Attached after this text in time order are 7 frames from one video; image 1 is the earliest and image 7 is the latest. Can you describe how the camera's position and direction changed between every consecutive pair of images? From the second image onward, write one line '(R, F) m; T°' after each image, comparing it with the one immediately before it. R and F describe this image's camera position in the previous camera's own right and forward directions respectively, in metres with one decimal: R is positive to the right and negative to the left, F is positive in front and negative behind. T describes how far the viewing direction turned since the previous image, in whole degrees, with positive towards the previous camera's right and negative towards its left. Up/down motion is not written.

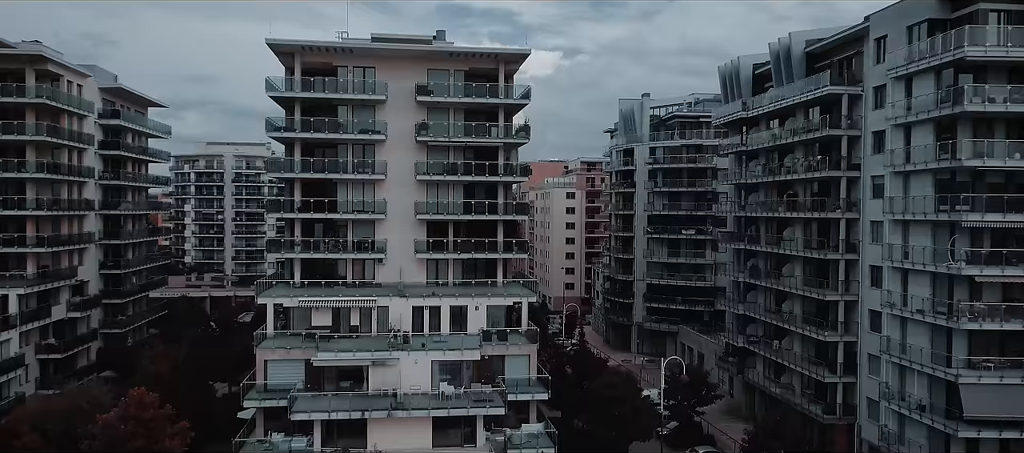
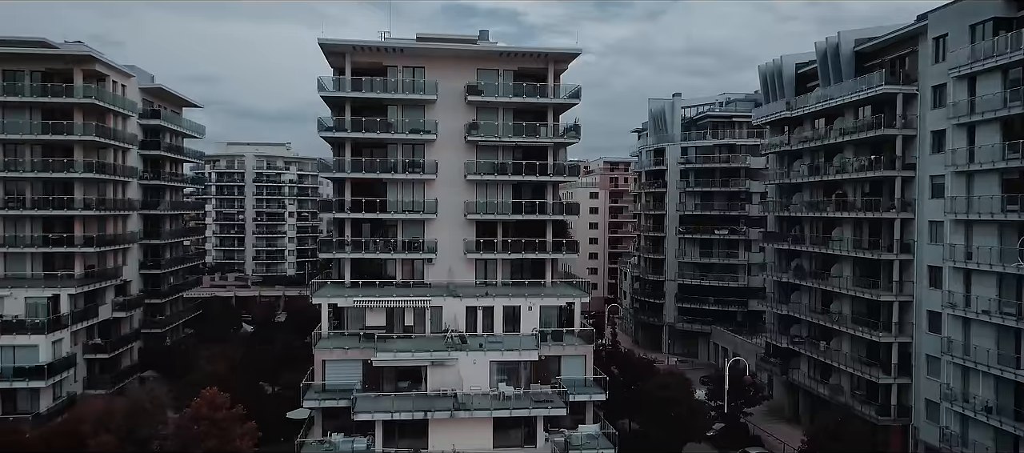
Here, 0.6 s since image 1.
(-2.3, +0.1) m; 0°
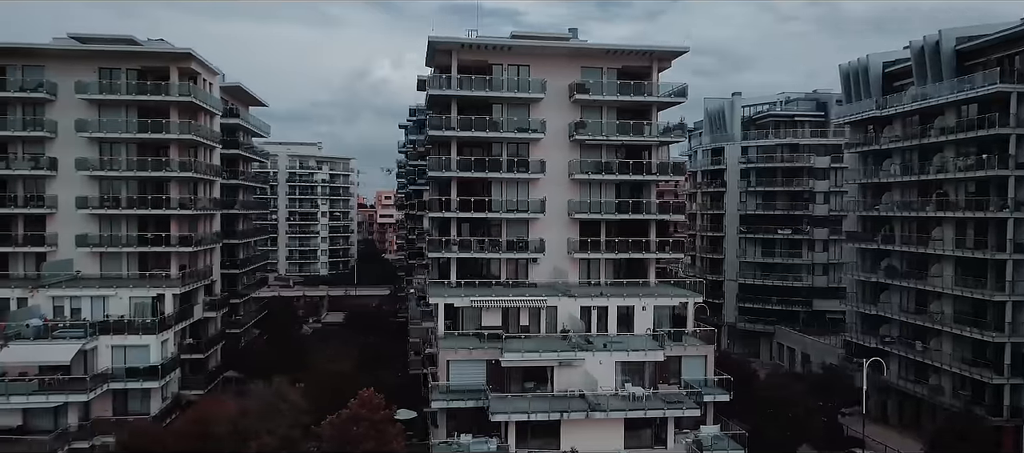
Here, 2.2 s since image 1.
(-5.5, +0.3) m; 0°
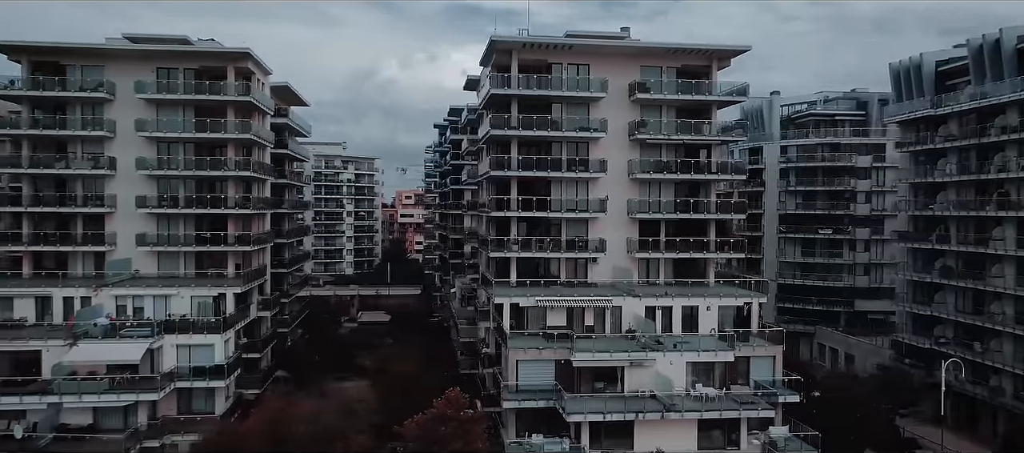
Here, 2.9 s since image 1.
(-2.6, +0.1) m; -1°
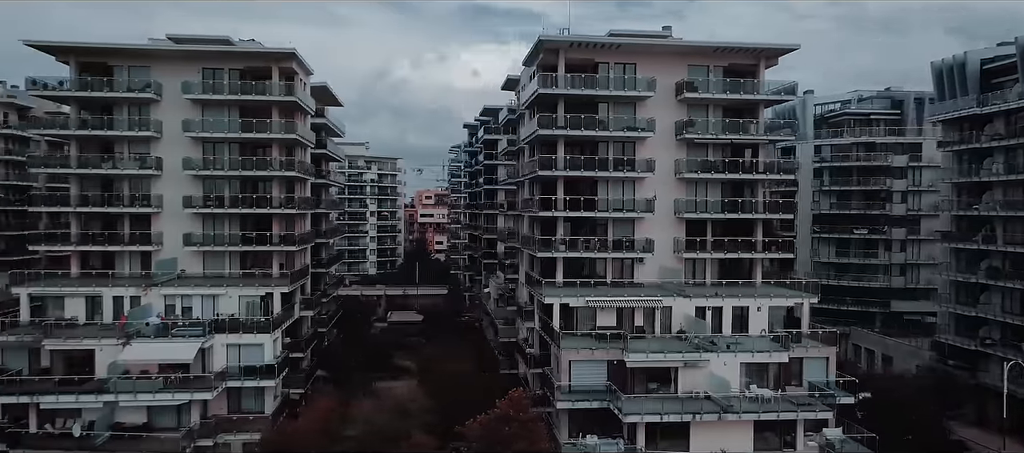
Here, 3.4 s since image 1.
(-1.8, +0.1) m; -1°
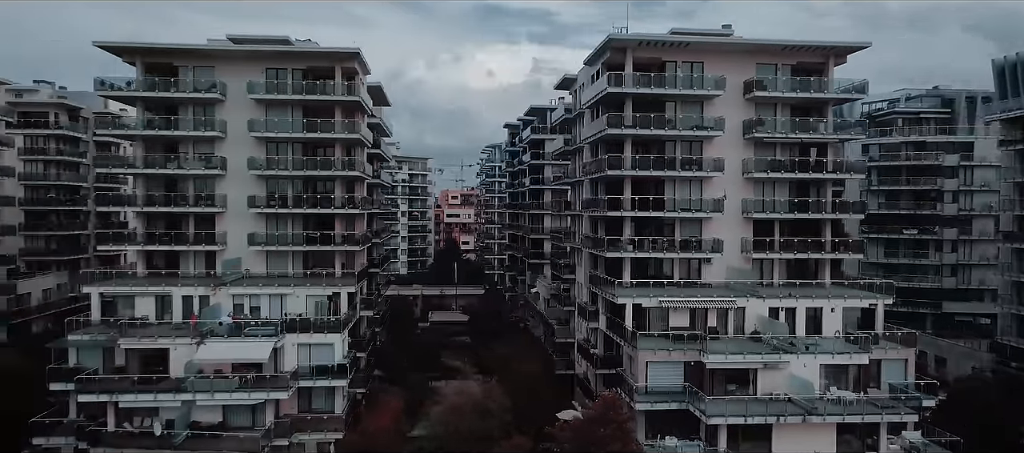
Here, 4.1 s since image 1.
(-2.7, +0.1) m; -1°
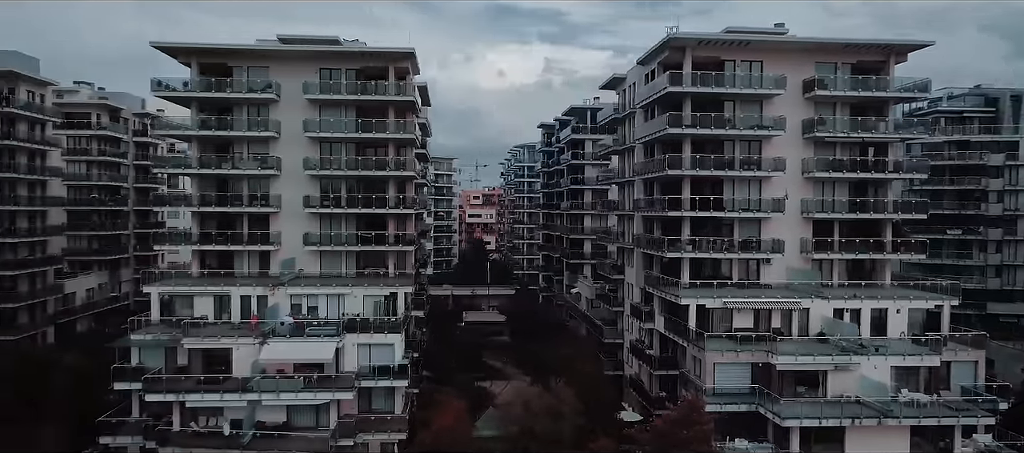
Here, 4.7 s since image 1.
(-2.3, +0.2) m; -1°
